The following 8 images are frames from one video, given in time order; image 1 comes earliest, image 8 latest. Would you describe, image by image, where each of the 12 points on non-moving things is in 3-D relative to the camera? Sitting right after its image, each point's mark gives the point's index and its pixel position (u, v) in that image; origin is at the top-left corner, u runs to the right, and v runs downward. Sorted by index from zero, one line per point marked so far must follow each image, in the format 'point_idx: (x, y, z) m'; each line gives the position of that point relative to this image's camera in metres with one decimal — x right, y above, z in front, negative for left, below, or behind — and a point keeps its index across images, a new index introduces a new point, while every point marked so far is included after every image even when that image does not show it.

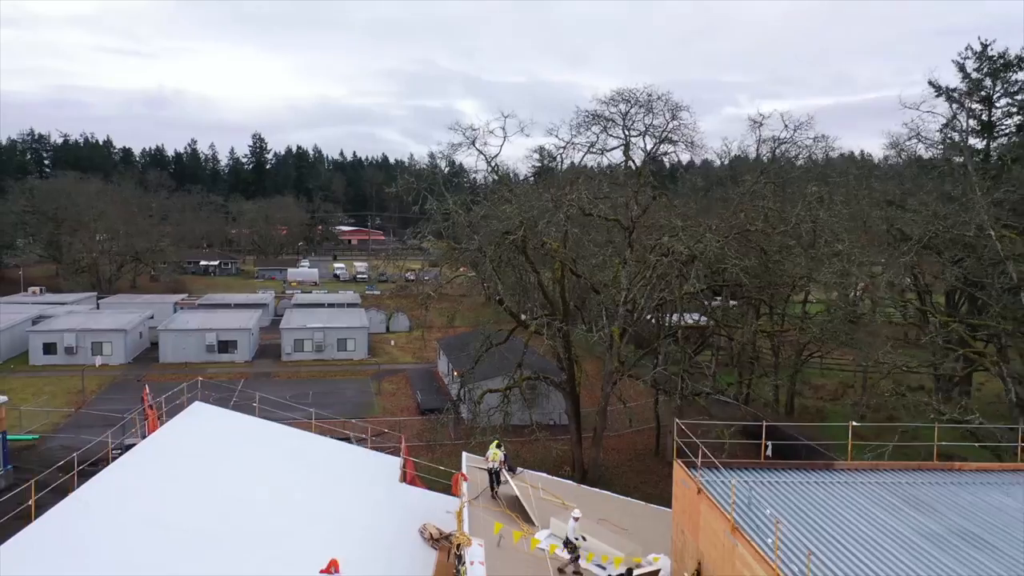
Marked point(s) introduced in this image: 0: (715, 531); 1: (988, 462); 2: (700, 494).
0: (+2.7, -3.3, +8.6) m
1: (+8.0, -2.8, +10.8) m
2: (+2.7, -2.9, +9.2) m
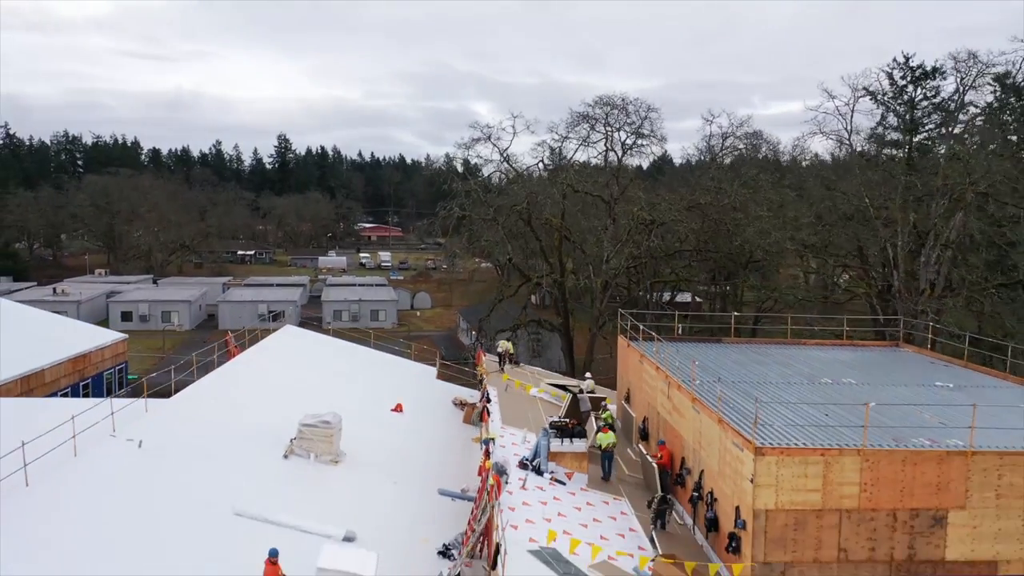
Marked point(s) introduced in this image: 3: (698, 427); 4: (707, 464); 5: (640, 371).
0: (+2.8, -1.7, +14.5) m
1: (+8.1, -1.3, +16.6) m
2: (+2.8, -1.4, +15.1) m
3: (+3.0, -2.3, +10.4) m
4: (+3.0, -2.8, +10.1) m
5: (+2.8, -1.8, +14.1) m
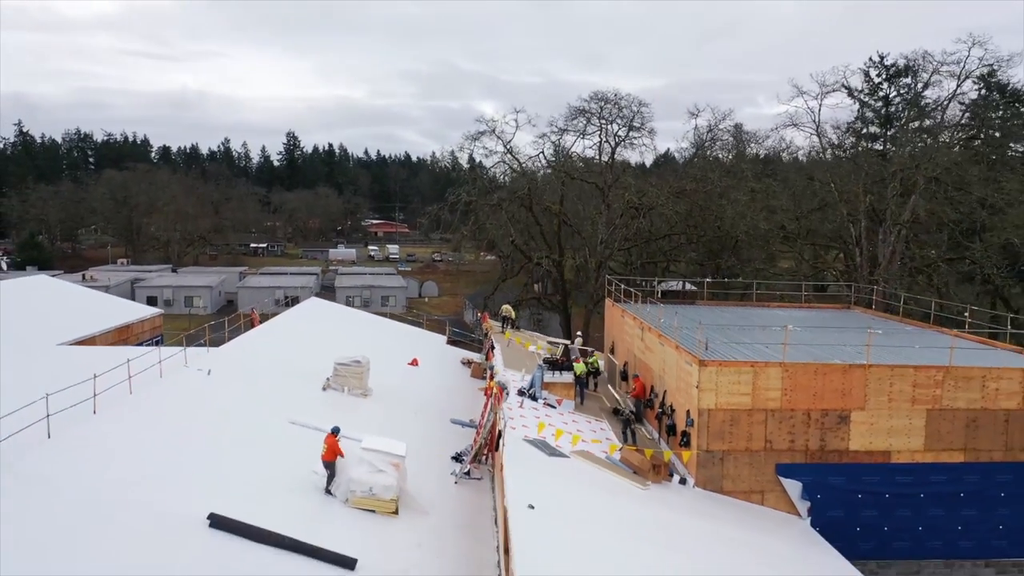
0: (+2.8, -0.8, +17.0) m
1: (+8.1, -0.4, +19.0) m
2: (+2.8, -0.5, +17.6) m
3: (+3.0, -1.4, +12.9) m
4: (+3.0, -1.9, +12.5) m
5: (+2.8, -0.9, +16.6) m
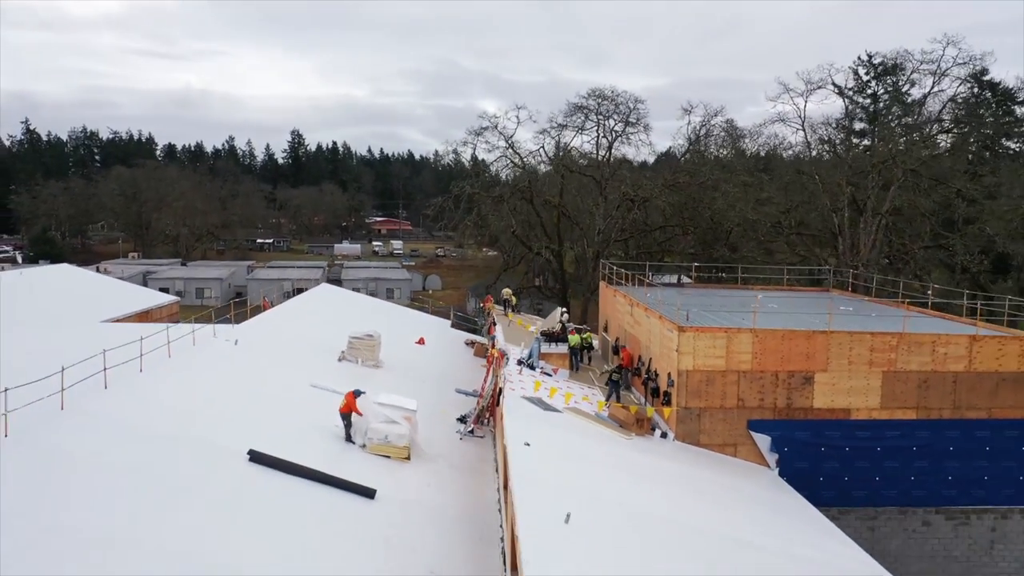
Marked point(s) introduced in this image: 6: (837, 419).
0: (+2.8, -0.3, +18.3) m
1: (+8.1, +0.1, +20.3) m
2: (+2.8, 0.0, +18.9) m
3: (+3.0, -0.9, +14.2) m
4: (+3.0, -1.4, +13.9) m
5: (+2.8, -0.4, +17.9) m
6: (+6.3, -2.5, +12.5) m
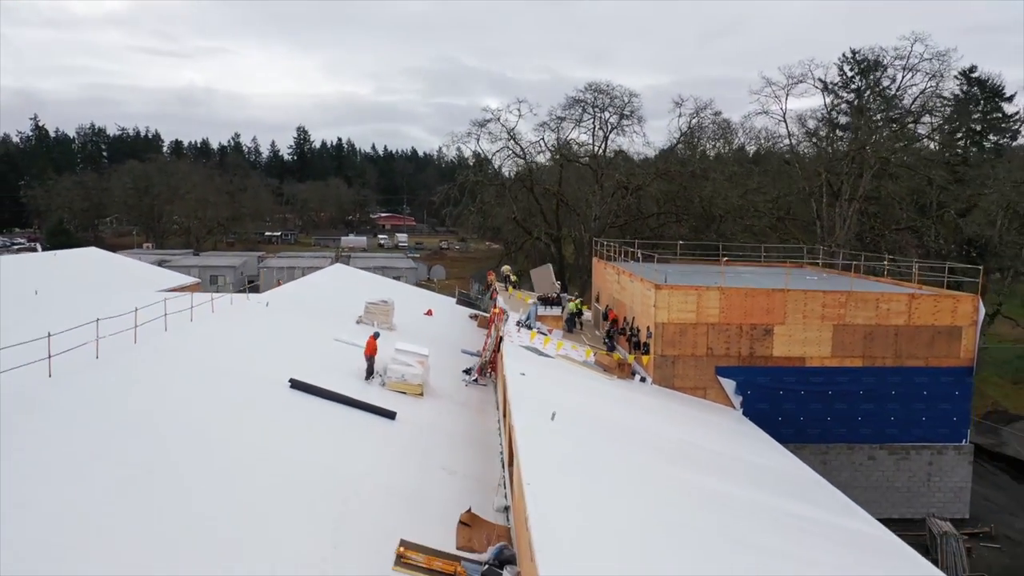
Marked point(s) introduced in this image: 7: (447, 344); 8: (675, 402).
0: (+2.8, +0.5, +20.2) m
1: (+8.1, +0.9, +22.2) m
2: (+2.8, +0.8, +20.8) m
3: (+3.0, -0.1, +16.1) m
4: (+3.0, -0.6, +15.8) m
5: (+2.8, +0.4, +19.8) m
6: (+6.3, -1.7, +14.4) m
7: (-1.8, -1.6, +18.3) m
8: (+3.4, -2.4, +13.6) m
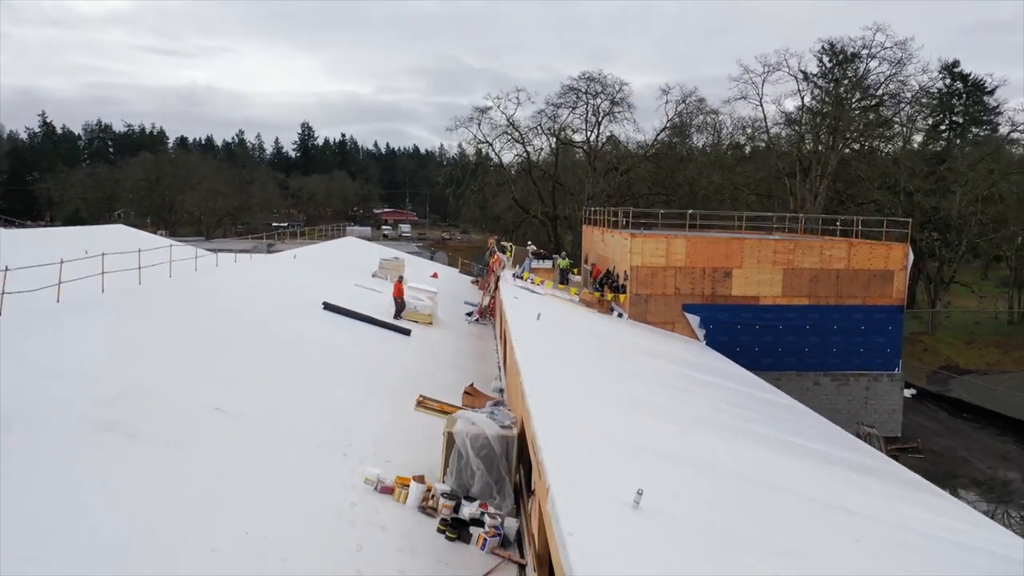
0: (+2.7, +1.8, +22.6) m
1: (+8.0, +2.2, +24.6) m
2: (+2.7, +2.2, +23.2) m
3: (+2.9, +1.2, +18.5) m
4: (+2.9, +0.8, +18.2) m
5: (+2.7, +1.7, +22.2) m
6: (+6.2, -0.4, +16.8) m
7: (-1.9, -0.2, +20.7) m
8: (+3.3, -1.1, +16.0) m
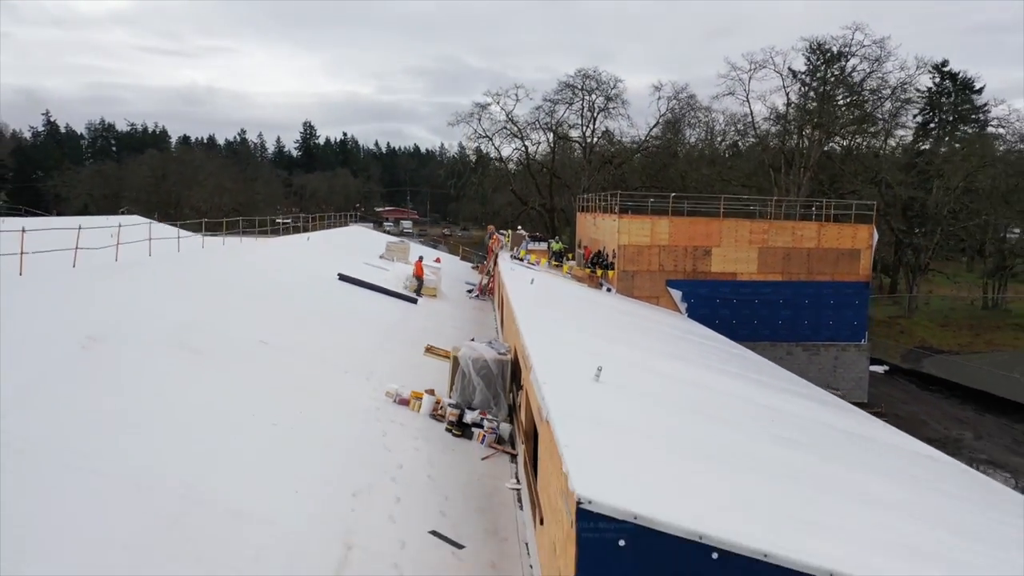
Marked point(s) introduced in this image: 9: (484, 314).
0: (+2.6, +2.5, +24.1) m
1: (+8.0, +2.9, +26.1) m
2: (+2.7, +2.8, +24.7) m
3: (+2.8, +1.9, +20.0) m
4: (+2.8, +1.4, +19.7) m
5: (+2.7, +2.4, +23.7) m
6: (+6.1, +0.2, +18.3) m
7: (-2.0, +0.4, +22.2) m
8: (+3.3, -0.4, +17.5) m
9: (-0.7, -0.7, +17.5) m
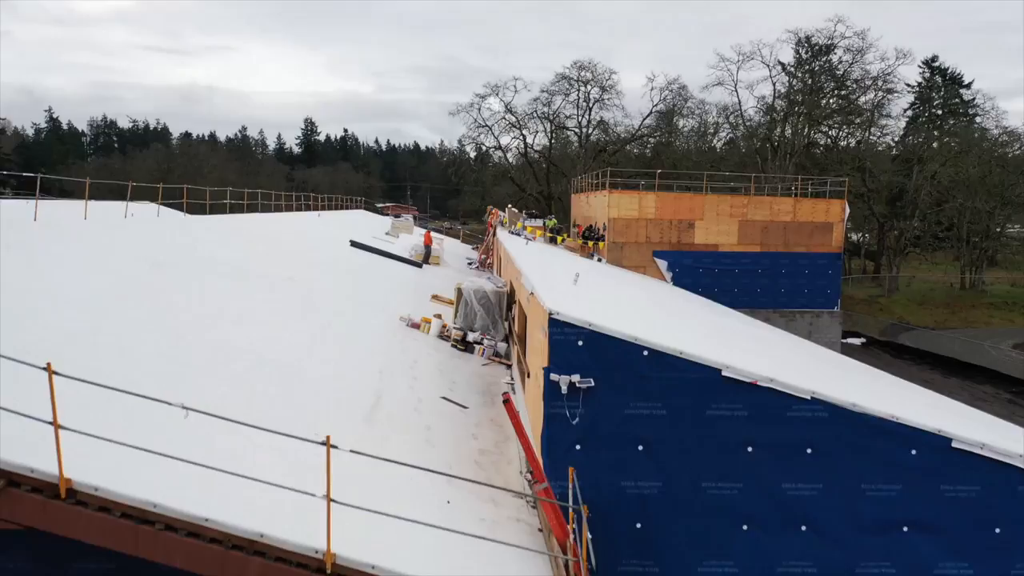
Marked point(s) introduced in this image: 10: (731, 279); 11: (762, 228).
0: (+2.6, +3.4, +25.5) m
1: (+7.9, +3.8, +27.5) m
2: (+2.6, +3.7, +26.1) m
3: (+2.8, +2.8, +21.4) m
4: (+2.8, +2.3, +21.1) m
5: (+2.6, +3.3, +25.1) m
6: (+6.0, +1.1, +19.7) m
7: (-2.1, +1.3, +23.6) m
8: (+3.2, +0.5, +18.9) m
9: (-0.8, +0.2, +18.9) m
10: (+6.7, +0.3, +19.8) m
11: (+7.6, +1.8, +19.7) m
